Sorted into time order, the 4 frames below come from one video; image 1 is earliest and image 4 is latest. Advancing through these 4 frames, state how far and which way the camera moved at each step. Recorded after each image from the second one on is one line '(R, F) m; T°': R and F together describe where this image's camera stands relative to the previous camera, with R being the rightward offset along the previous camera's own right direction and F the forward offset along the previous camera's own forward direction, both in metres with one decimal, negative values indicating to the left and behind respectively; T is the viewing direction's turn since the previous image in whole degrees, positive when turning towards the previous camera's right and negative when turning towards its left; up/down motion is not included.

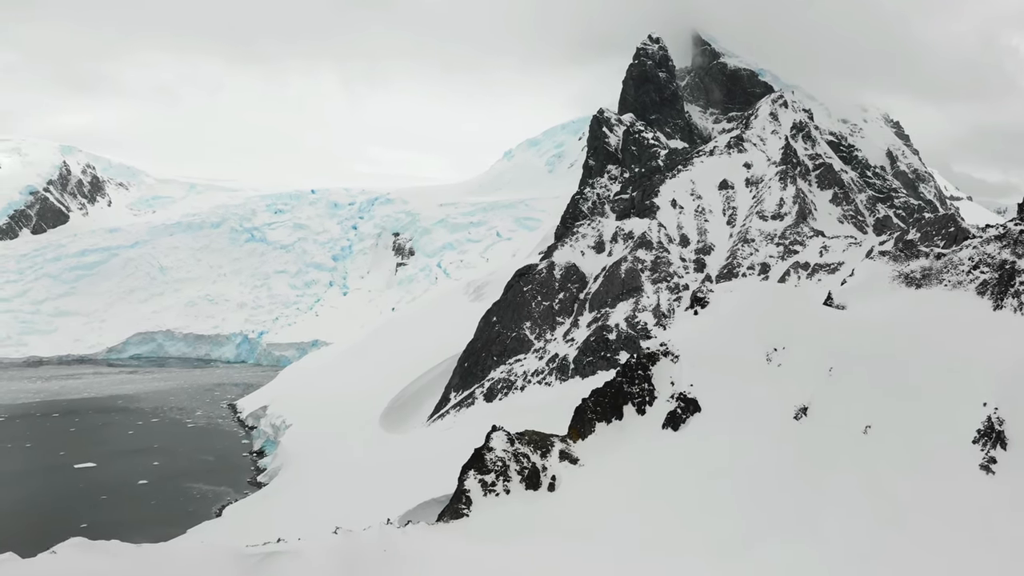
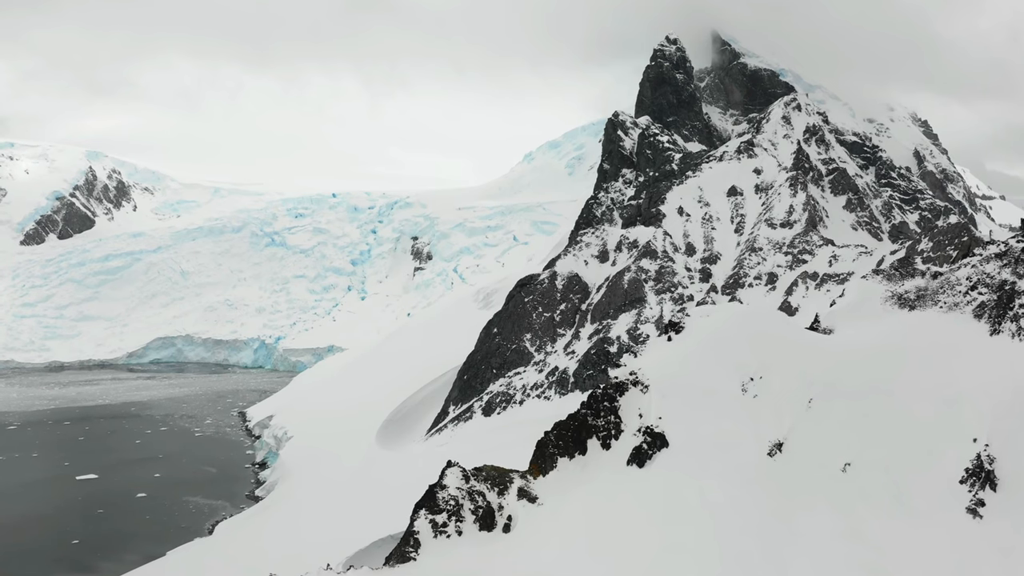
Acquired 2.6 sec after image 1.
(+2.4, +0.9) m; -2°
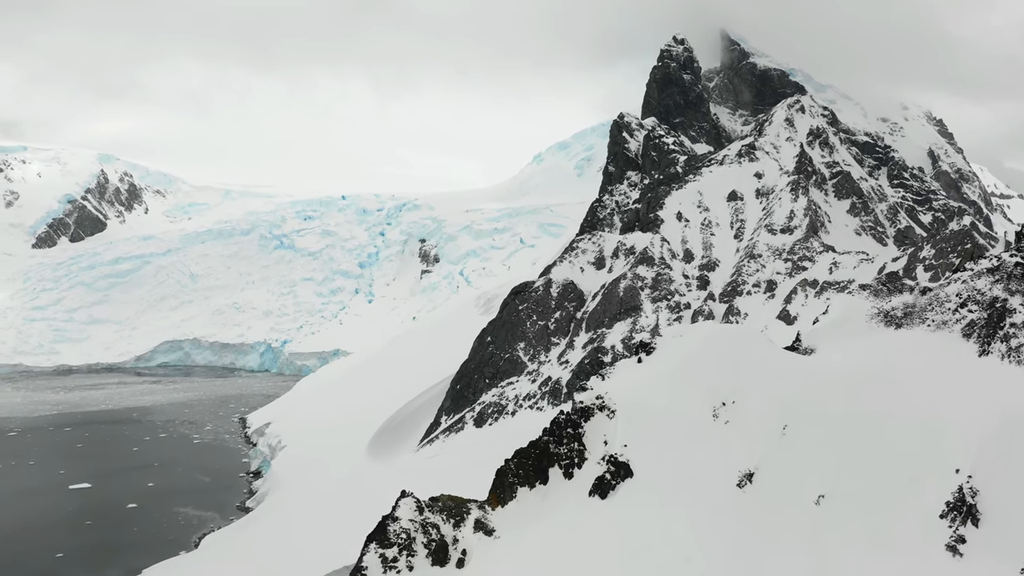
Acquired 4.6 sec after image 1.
(+1.9, +0.9) m; -1°
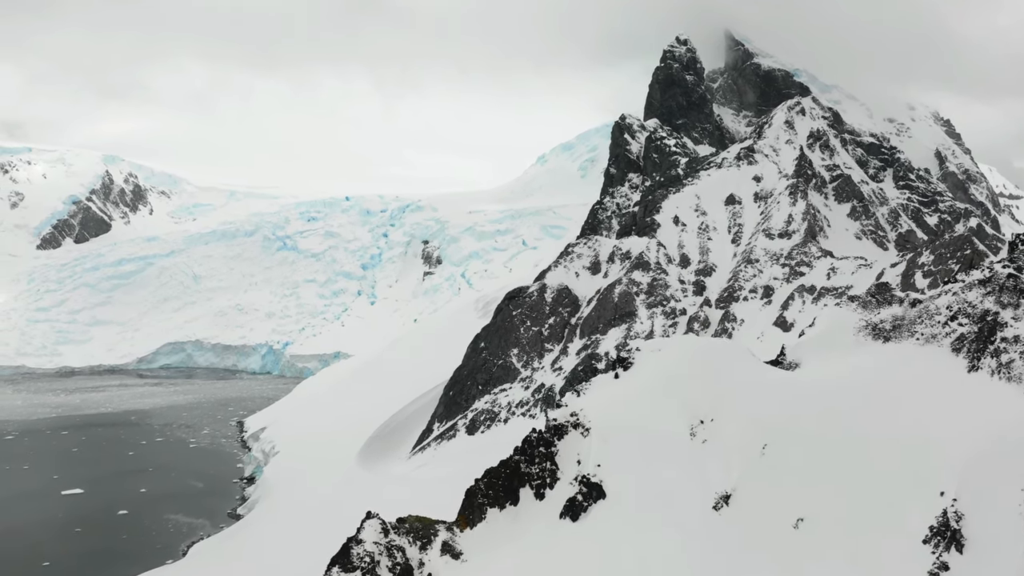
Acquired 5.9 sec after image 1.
(+1.2, +0.6) m; 0°
